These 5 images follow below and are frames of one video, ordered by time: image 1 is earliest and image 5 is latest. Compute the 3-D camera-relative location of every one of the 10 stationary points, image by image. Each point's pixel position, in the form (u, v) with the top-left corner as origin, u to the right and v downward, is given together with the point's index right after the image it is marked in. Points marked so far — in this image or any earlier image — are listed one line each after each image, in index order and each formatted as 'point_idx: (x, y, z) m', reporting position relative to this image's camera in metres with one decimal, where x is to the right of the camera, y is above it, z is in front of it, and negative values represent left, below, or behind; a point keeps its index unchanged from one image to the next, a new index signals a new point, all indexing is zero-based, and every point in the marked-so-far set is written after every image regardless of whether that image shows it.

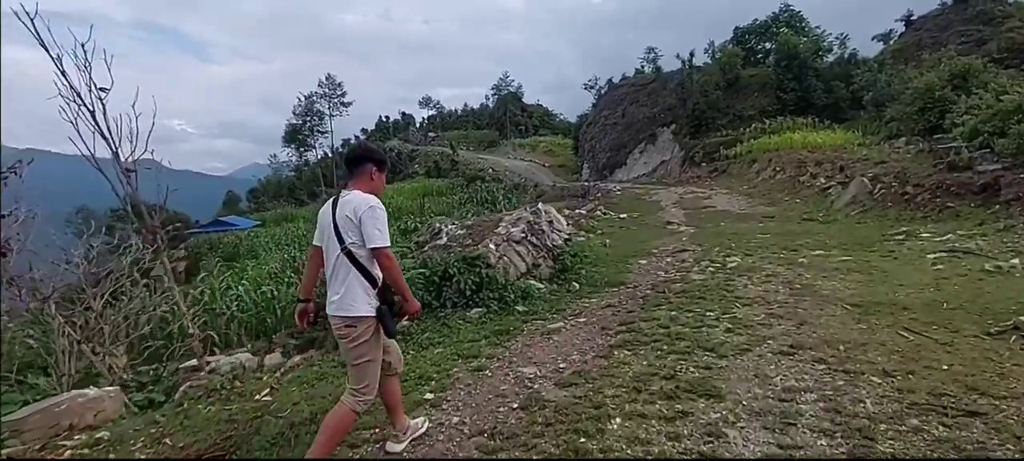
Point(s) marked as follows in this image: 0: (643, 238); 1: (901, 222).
0: (+2.8, -0.1, +10.8) m
1: (+7.5, +0.1, +9.7) m
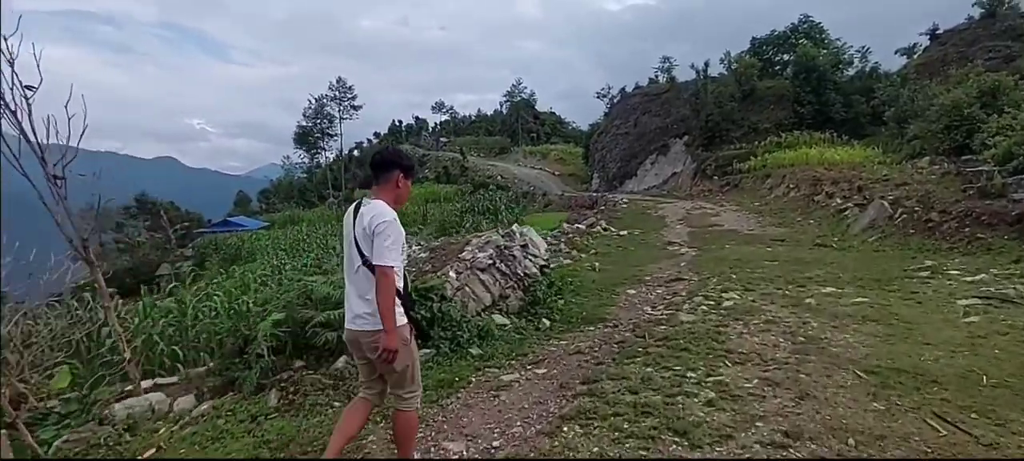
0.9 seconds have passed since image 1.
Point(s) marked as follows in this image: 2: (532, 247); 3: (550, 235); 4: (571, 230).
0: (+2.5, -0.6, +9.9) m
1: (+7.2, -0.4, +8.8) m
2: (+0.3, -0.2, +6.8) m
3: (+1.0, -0.1, +12.6) m
4: (+1.8, 0.0, +14.5) m
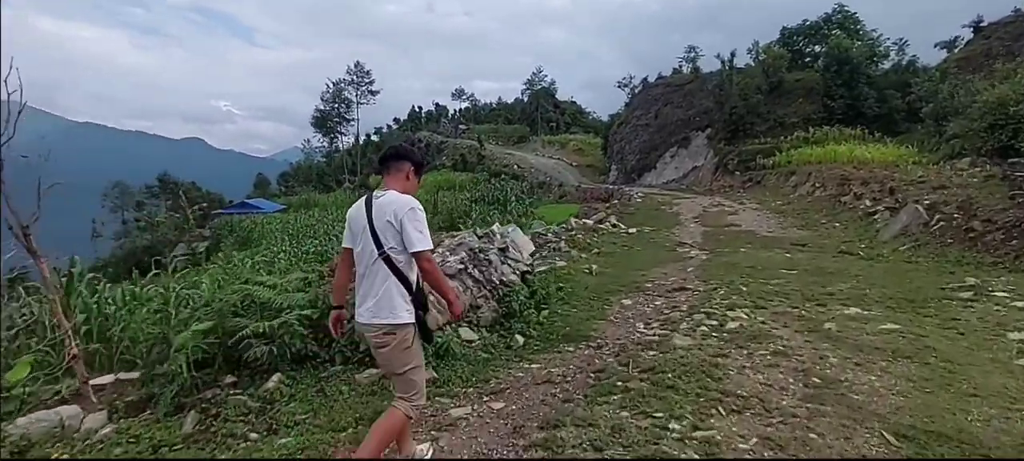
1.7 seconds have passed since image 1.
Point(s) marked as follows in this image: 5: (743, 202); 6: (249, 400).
0: (+2.4, -0.6, +9.2) m
1: (+7.0, -0.6, +7.8) m
2: (0.0, -0.2, +6.1) m
3: (+1.0, 0.0, +11.9) m
4: (+1.8, +0.1, +13.7) m
5: (+9.1, +1.1, +19.7) m
6: (-2.0, -1.3, +3.9) m
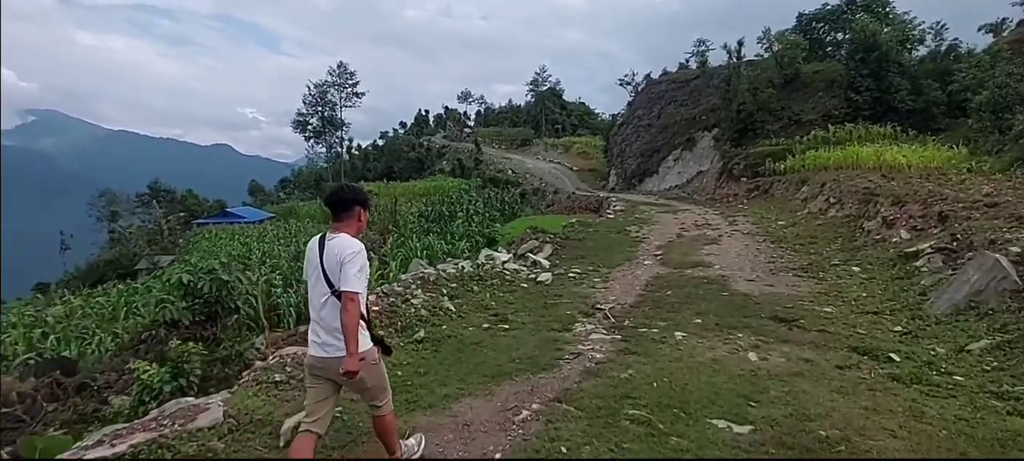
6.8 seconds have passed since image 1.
0: (-0.4, -1.4, +4.8) m
1: (+4.1, -1.4, +3.3) m
2: (-2.9, -1.0, +1.9) m
3: (-1.7, -0.8, +7.6) m
4: (-0.8, -0.7, +9.3) m
5: (+6.7, +0.3, +15.1) m
6: (-5.1, -2.1, -0.3) m
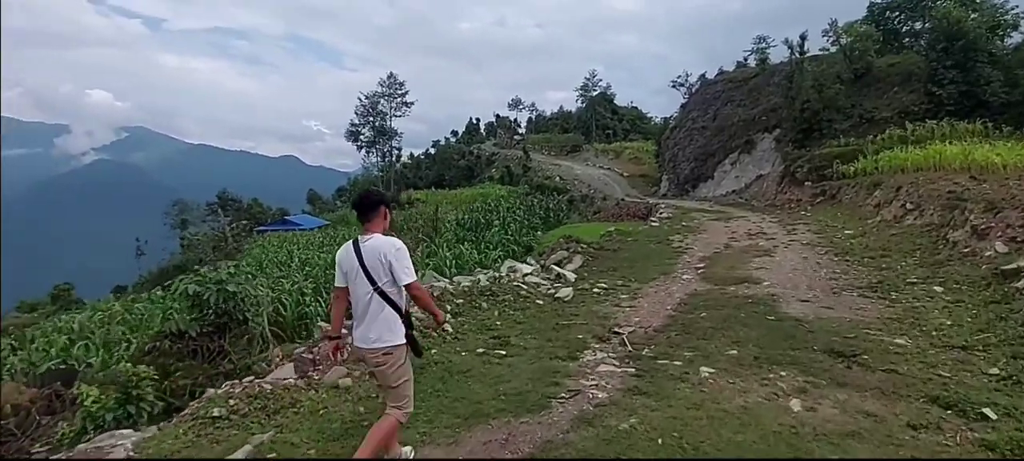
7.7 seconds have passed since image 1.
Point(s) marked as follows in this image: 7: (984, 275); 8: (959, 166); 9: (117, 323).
0: (-0.6, -1.5, +4.1) m
1: (+3.8, -1.5, +2.0) m
2: (-3.4, -1.1, +1.4) m
3: (-1.6, -1.0, +7.0) m
4: (-0.5, -0.9, +8.6) m
5: (+7.6, 0.0, +13.5) m
6: (-5.8, -2.1, -0.5) m
7: (+6.3, -0.6, +6.7) m
8: (+11.7, +1.7, +13.0) m
9: (-8.5, -2.0, +10.7) m
